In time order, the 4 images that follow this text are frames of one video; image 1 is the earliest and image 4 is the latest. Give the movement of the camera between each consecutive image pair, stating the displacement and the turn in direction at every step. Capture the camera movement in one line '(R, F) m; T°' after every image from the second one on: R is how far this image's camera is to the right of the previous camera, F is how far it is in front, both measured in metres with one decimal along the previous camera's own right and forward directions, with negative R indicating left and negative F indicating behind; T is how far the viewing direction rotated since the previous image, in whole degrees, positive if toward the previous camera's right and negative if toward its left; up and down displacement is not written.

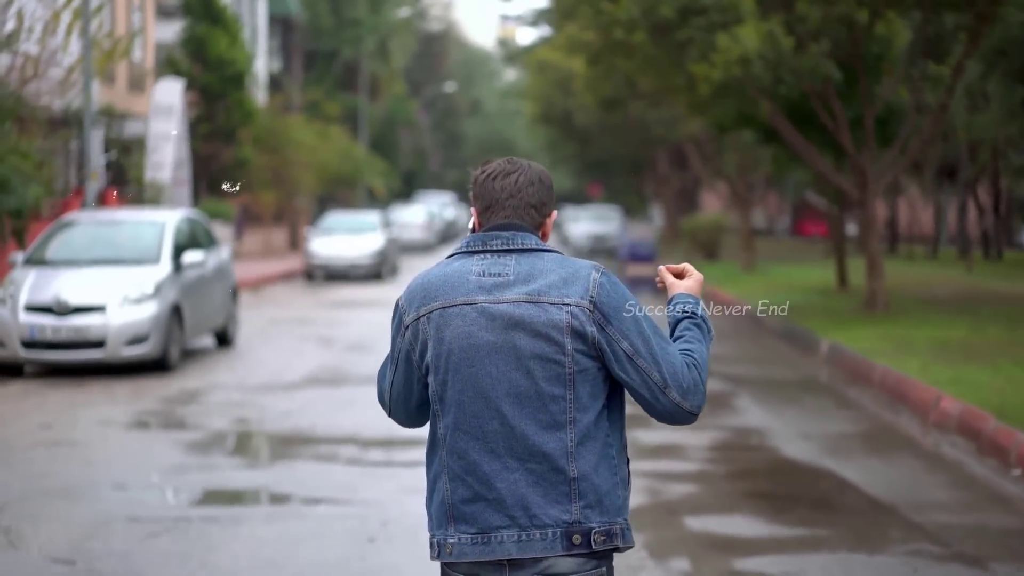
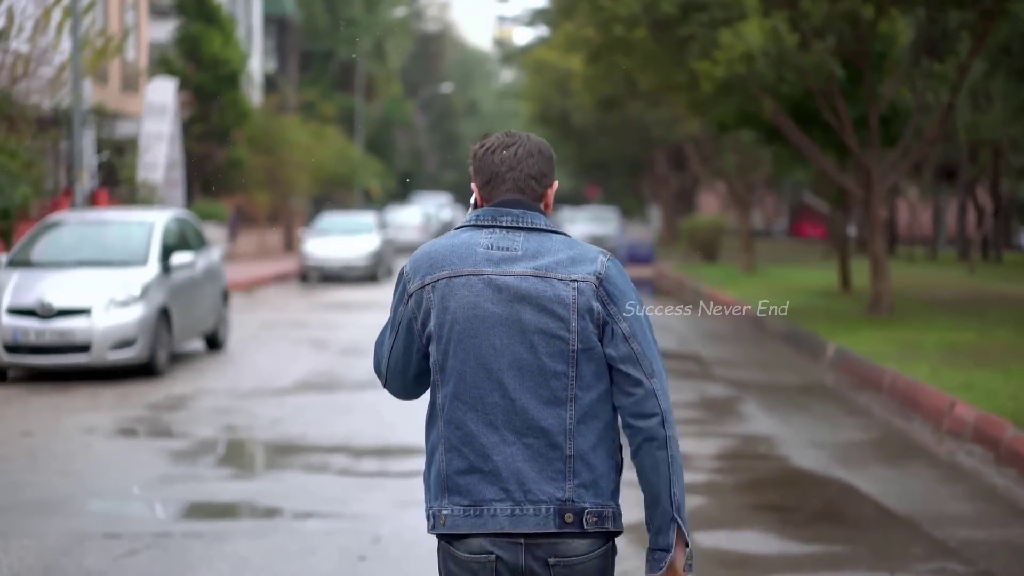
(0.0, +0.4) m; 0°
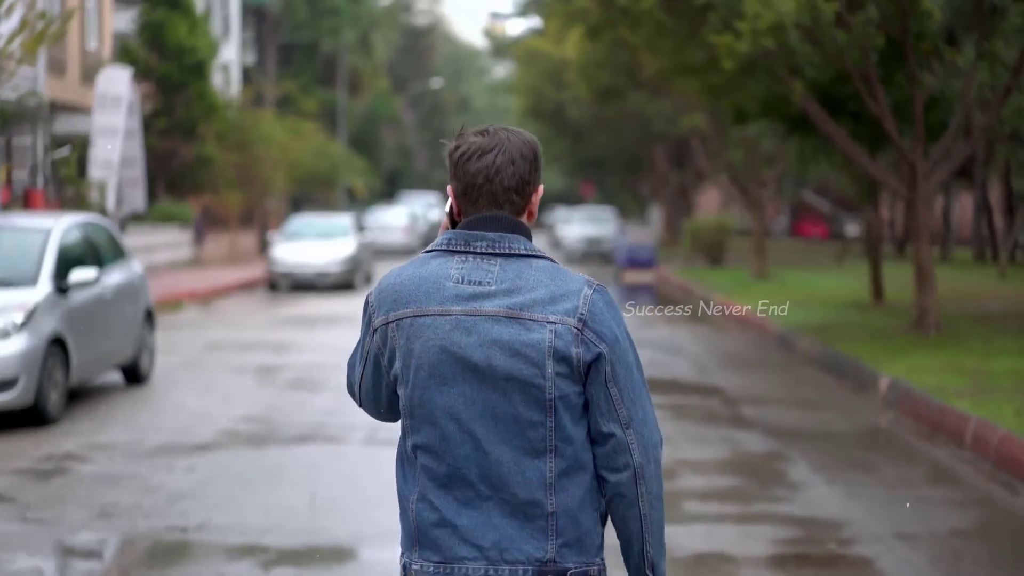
(+0.1, +2.5) m; 0°
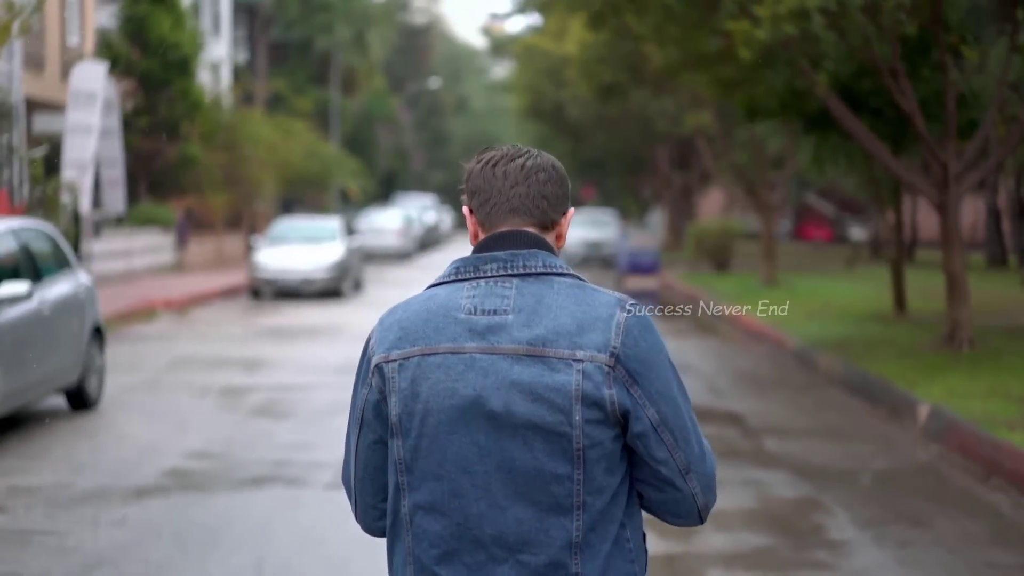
(+0.1, +1.3) m; 0°
